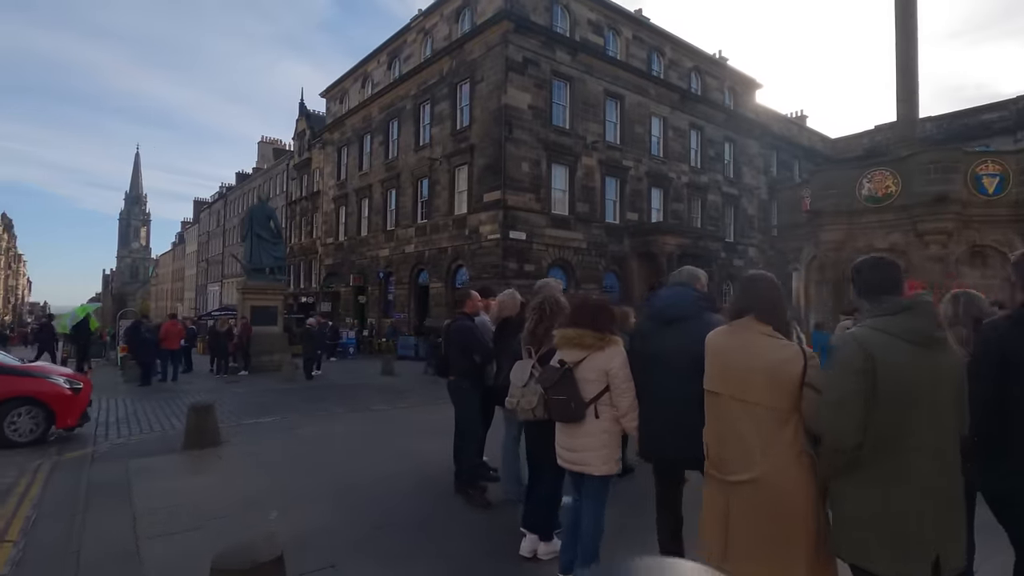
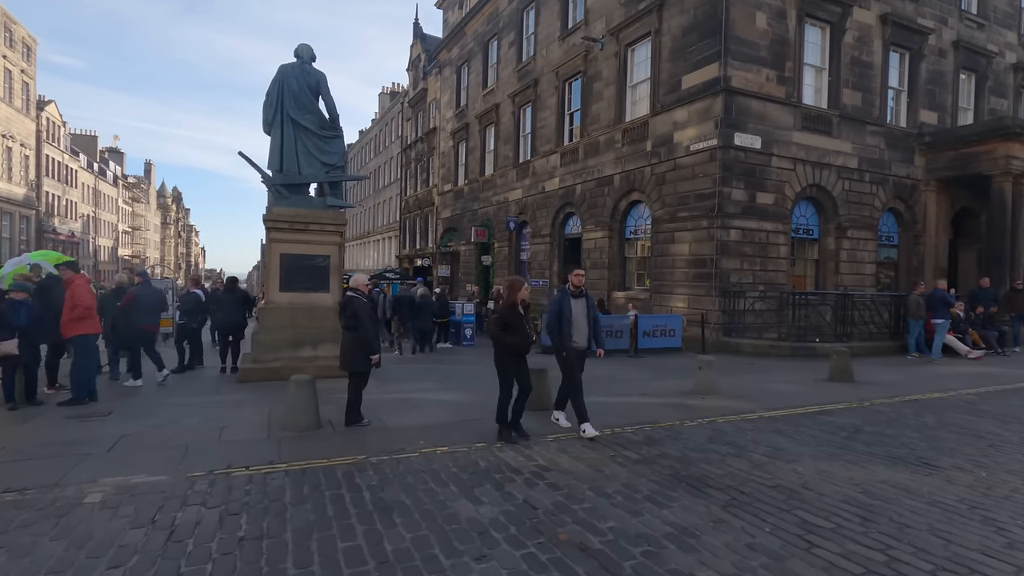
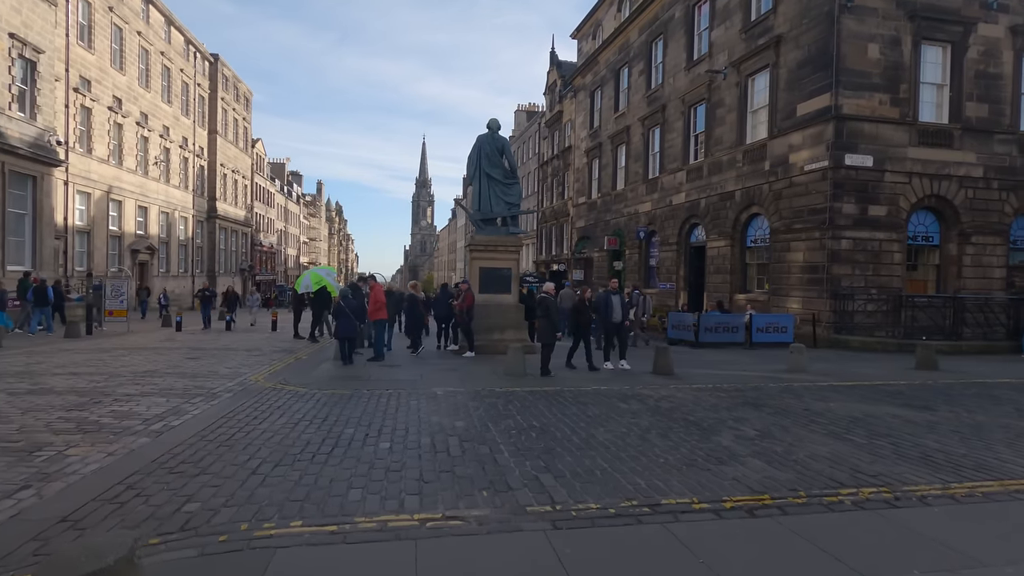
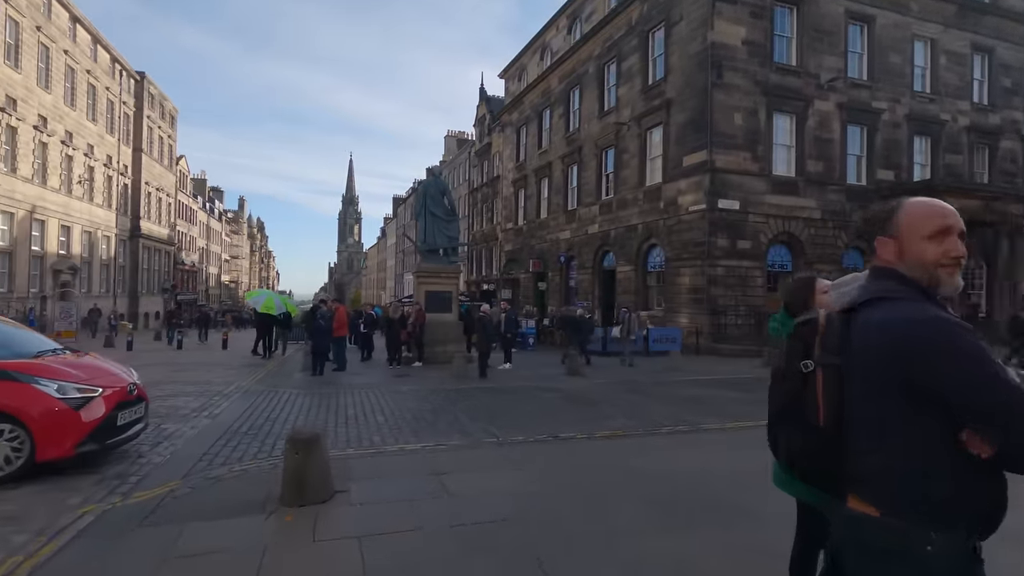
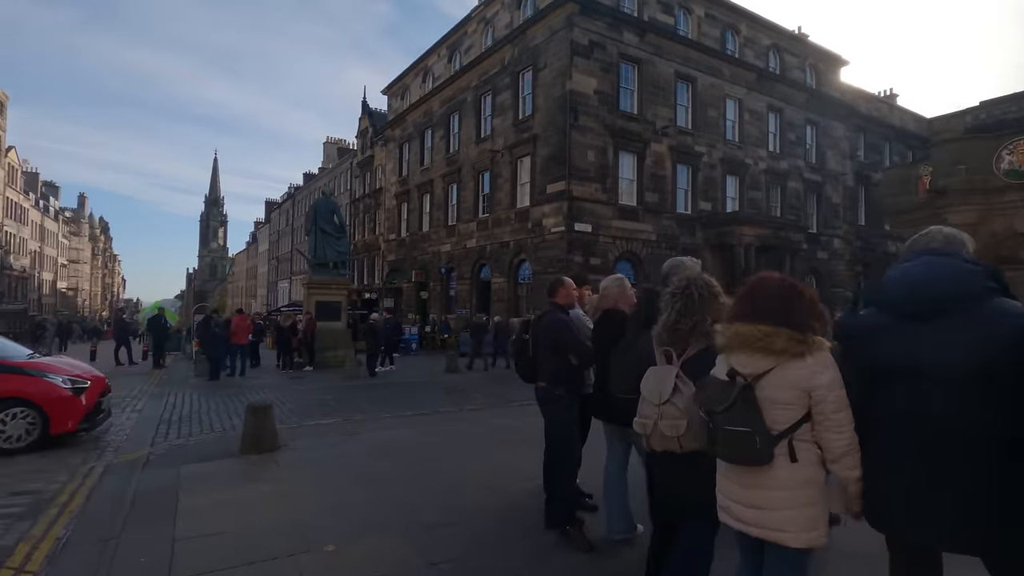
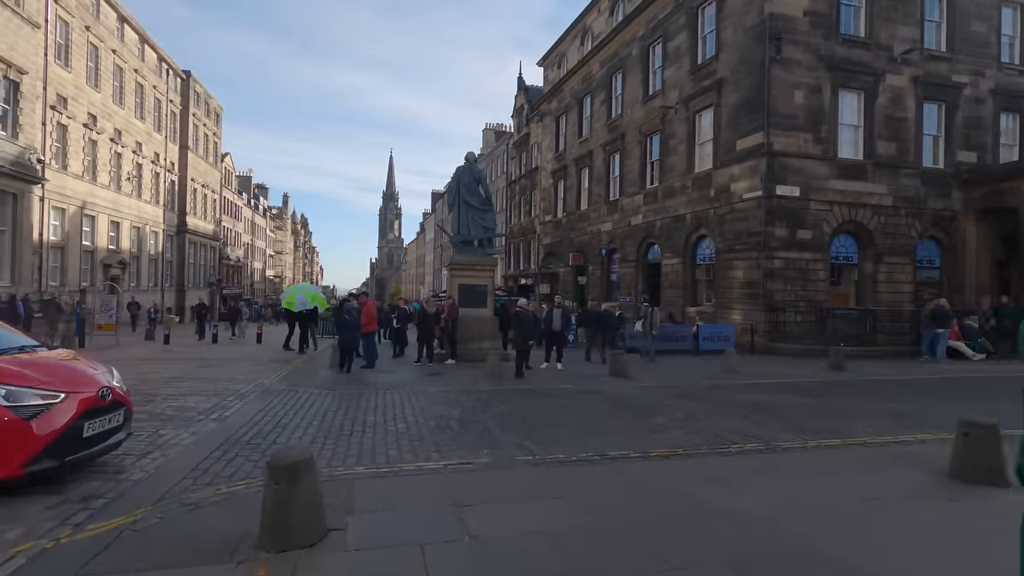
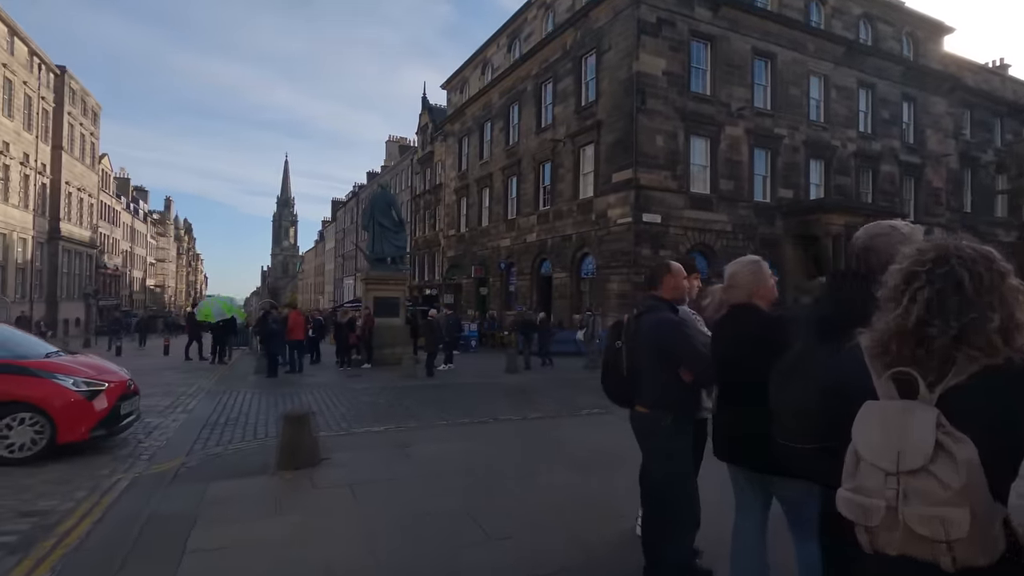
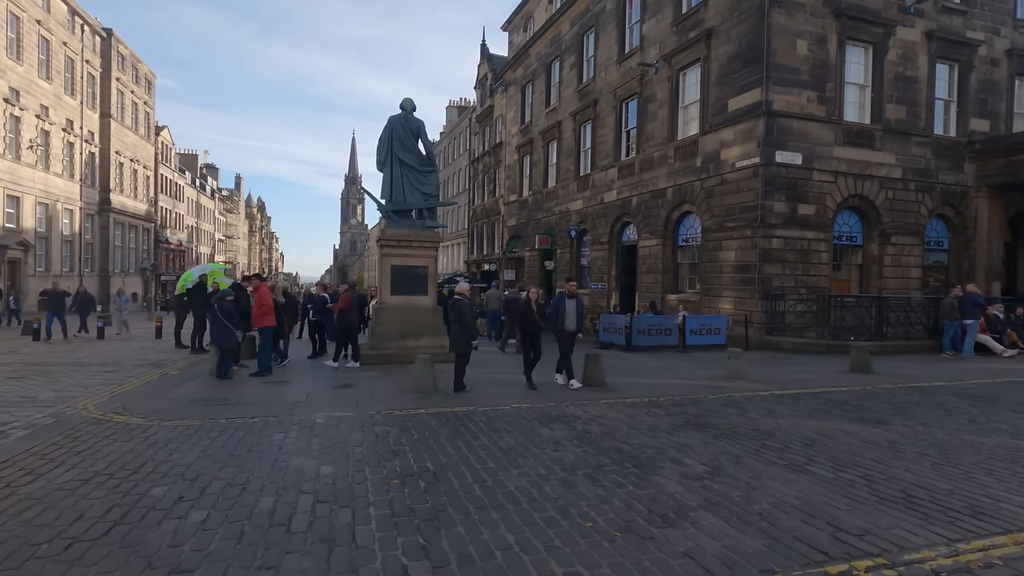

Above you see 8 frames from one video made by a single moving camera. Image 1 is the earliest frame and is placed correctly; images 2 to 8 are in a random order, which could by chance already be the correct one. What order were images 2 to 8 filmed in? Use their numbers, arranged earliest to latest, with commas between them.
5, 7, 4, 6, 3, 8, 2
